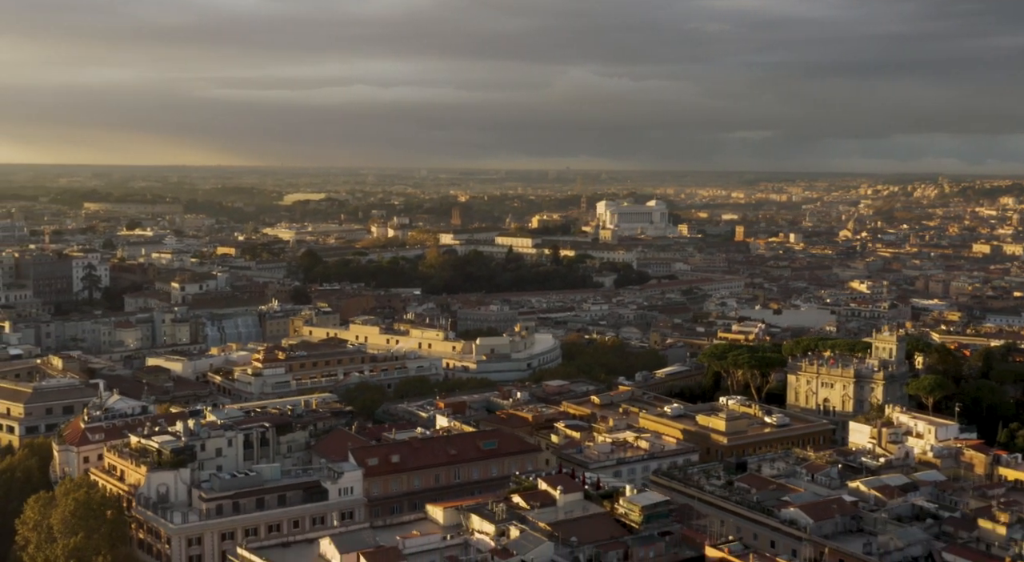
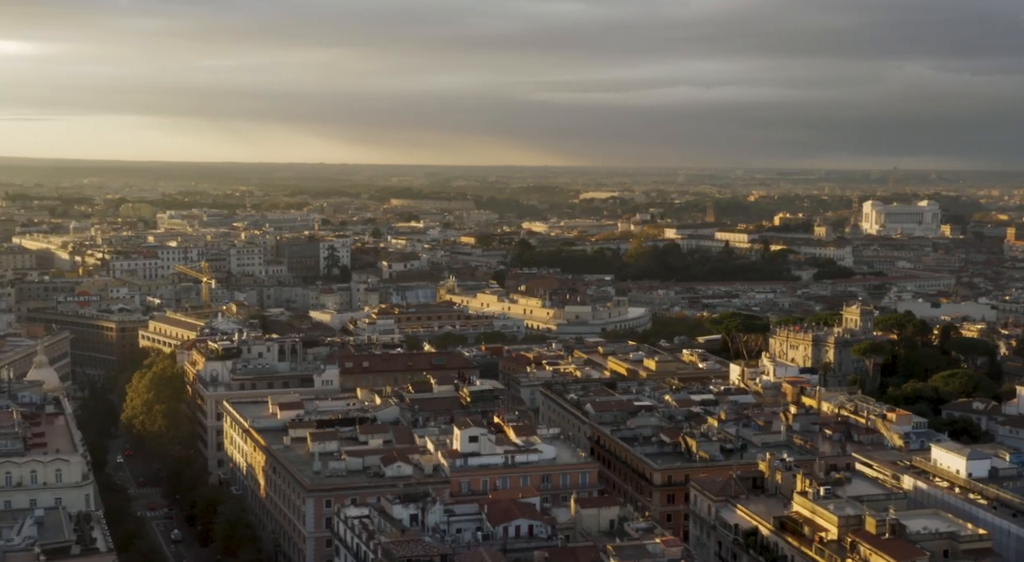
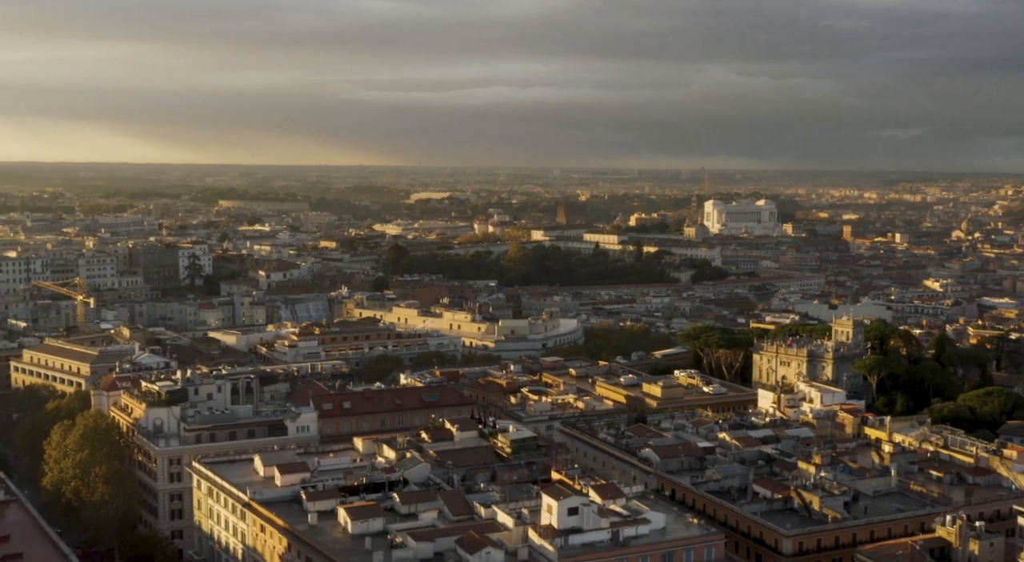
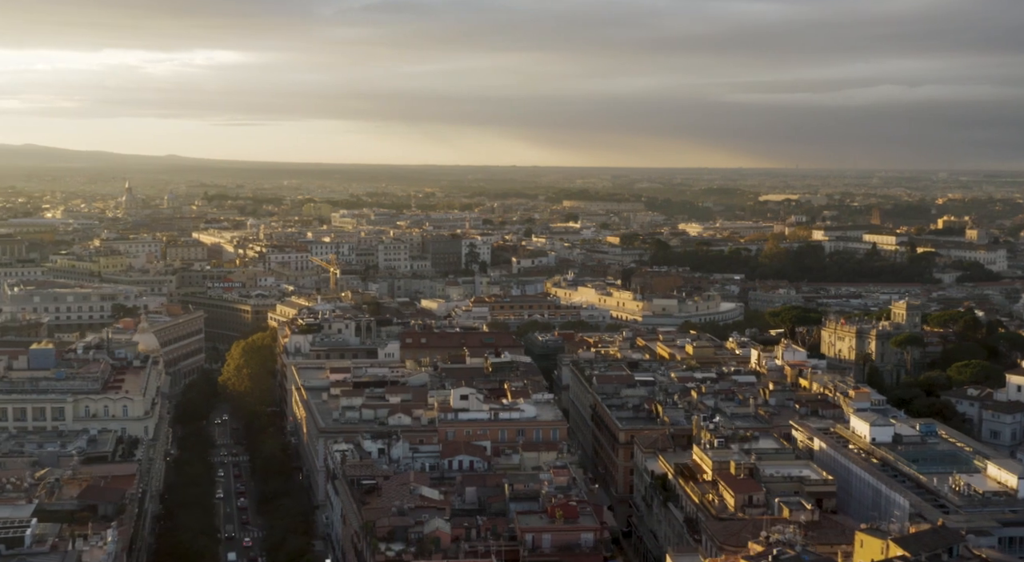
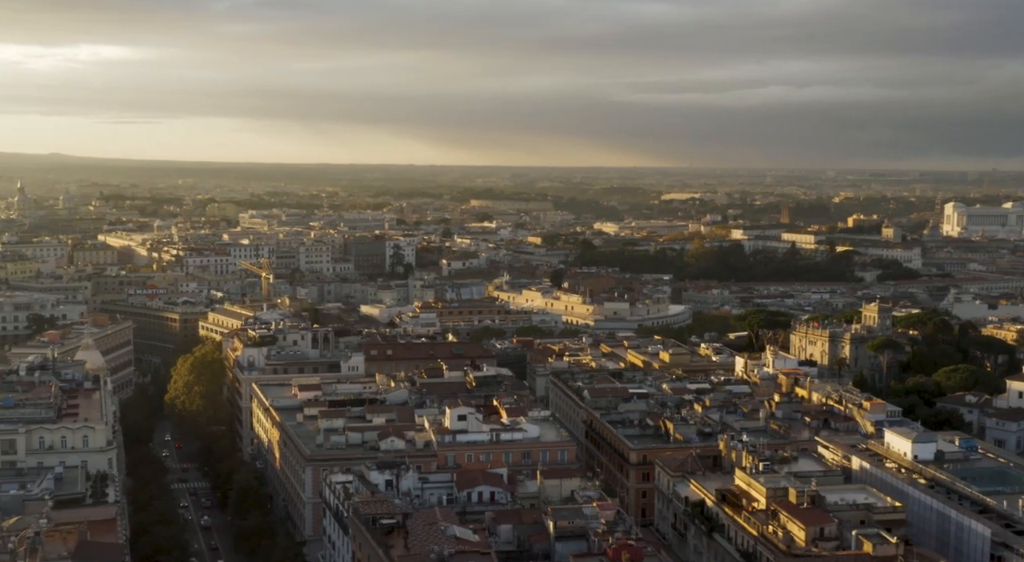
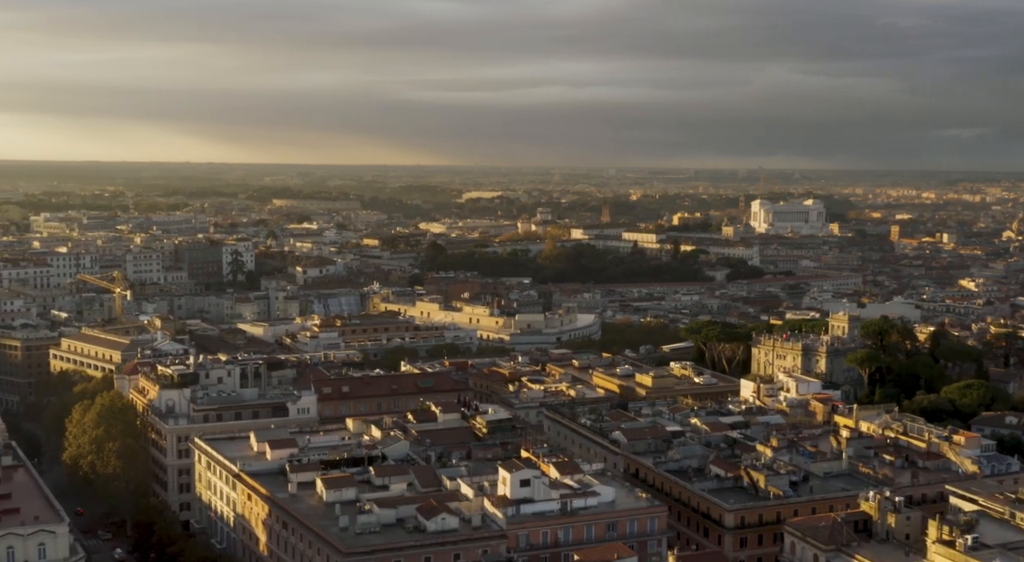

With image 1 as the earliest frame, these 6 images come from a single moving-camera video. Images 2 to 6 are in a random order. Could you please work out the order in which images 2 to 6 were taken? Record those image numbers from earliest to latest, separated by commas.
3, 6, 2, 5, 4
